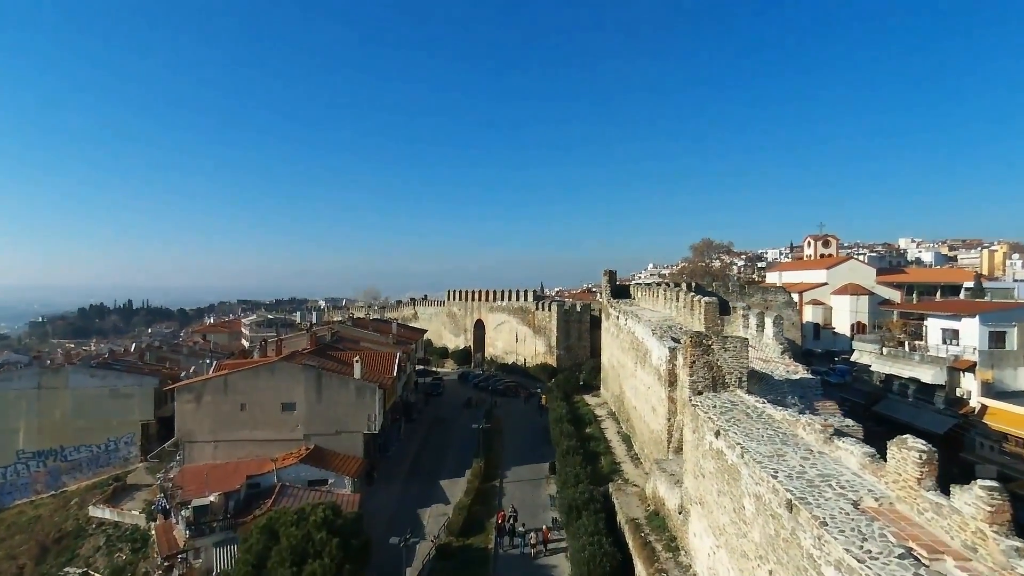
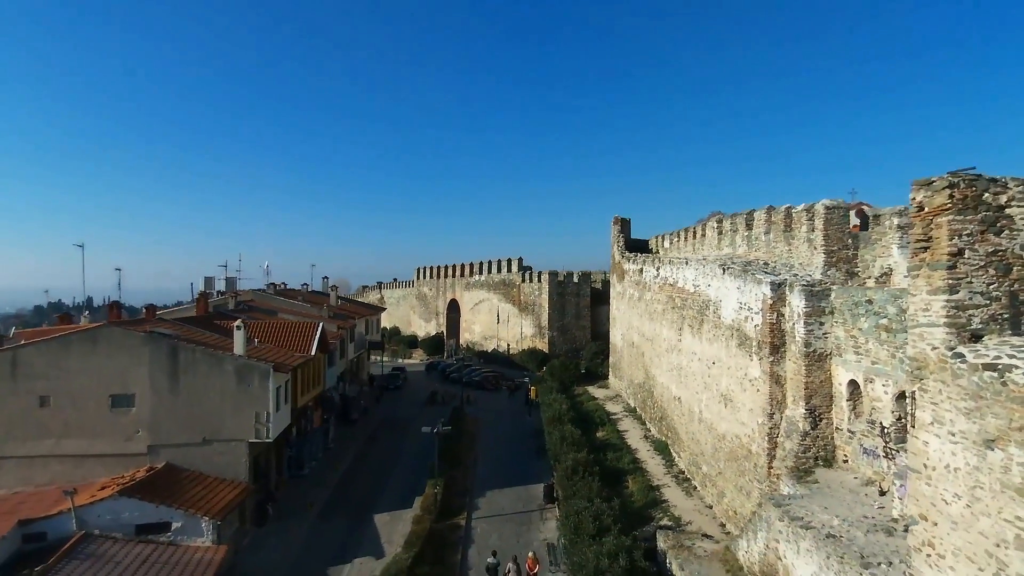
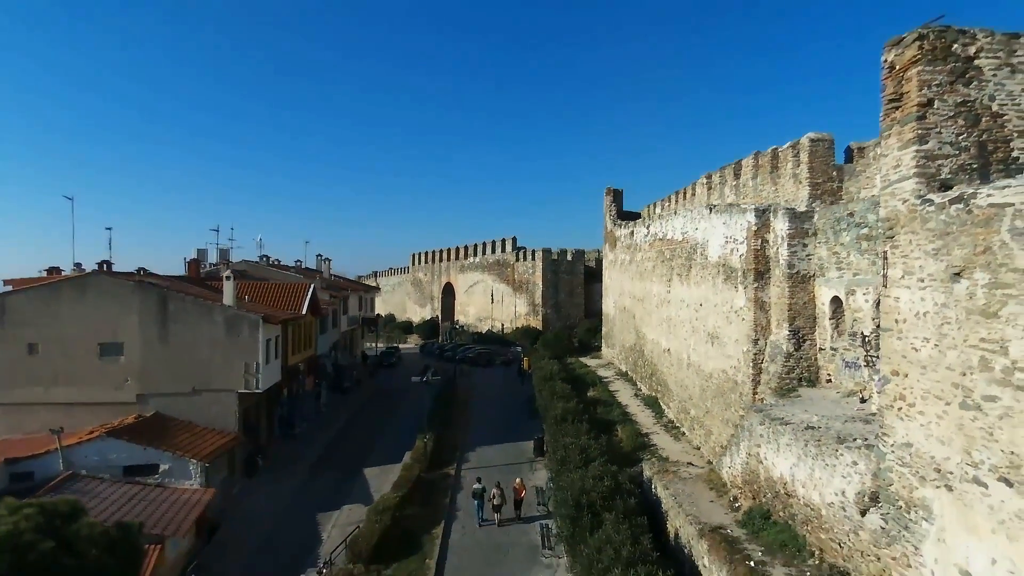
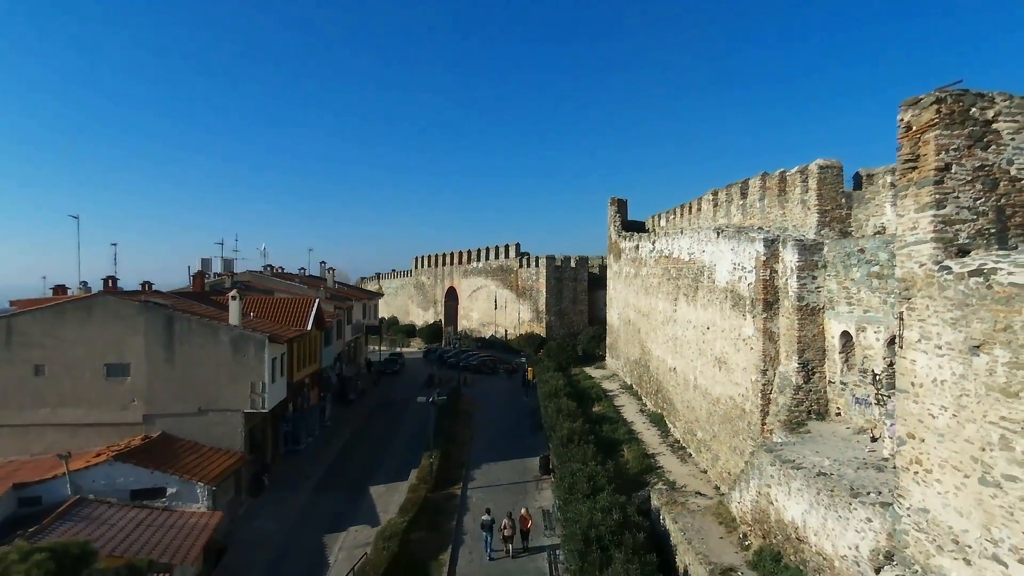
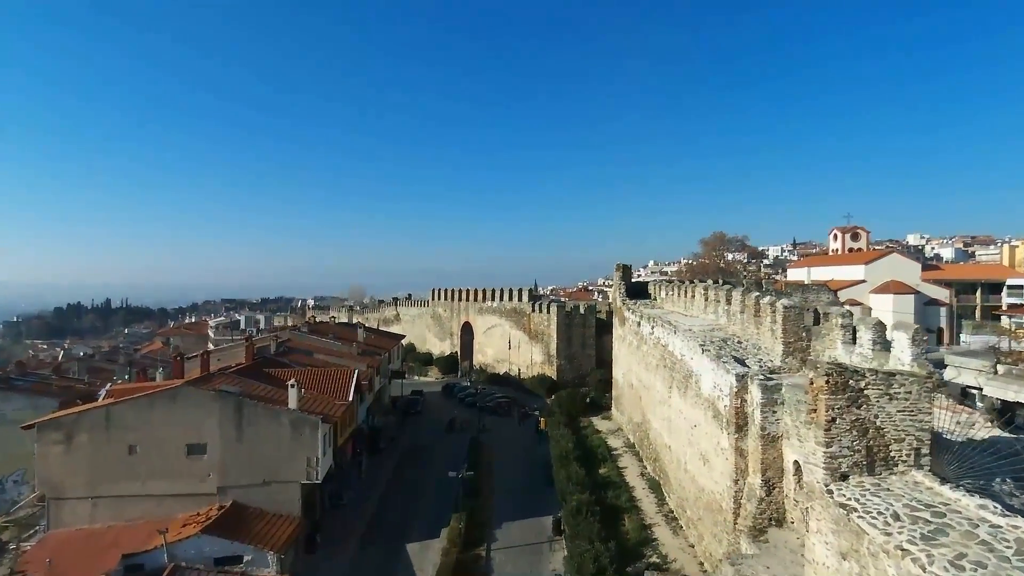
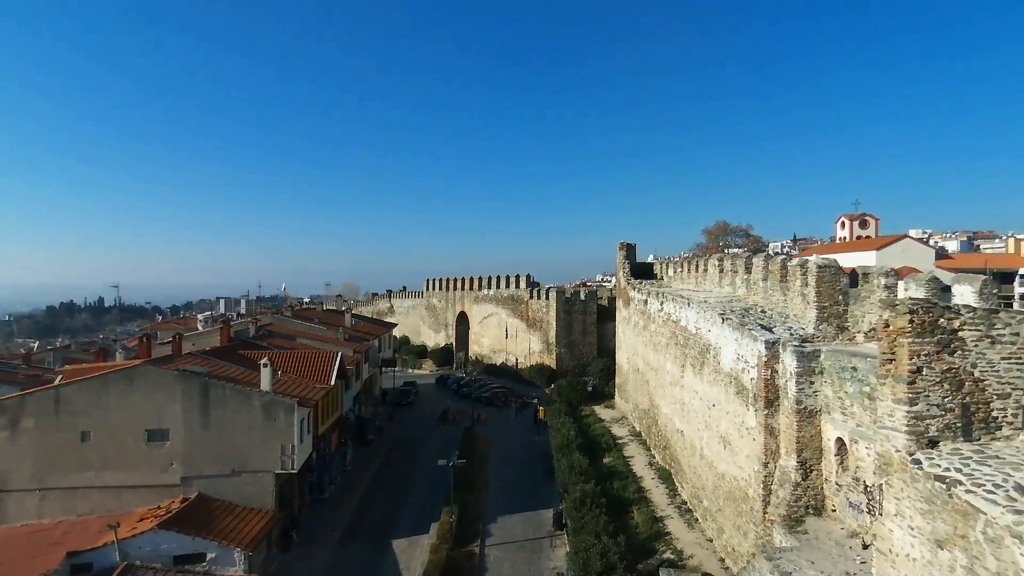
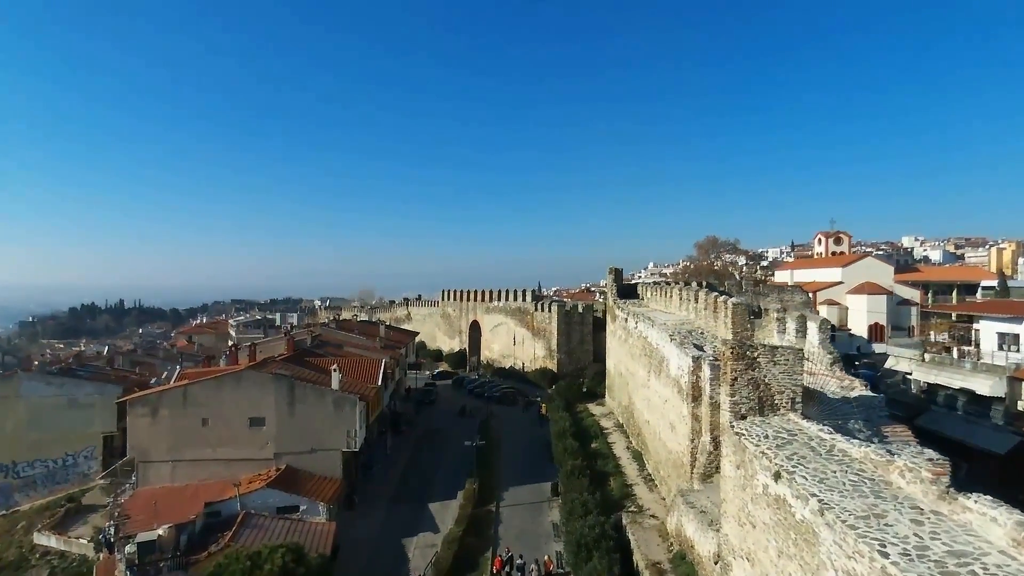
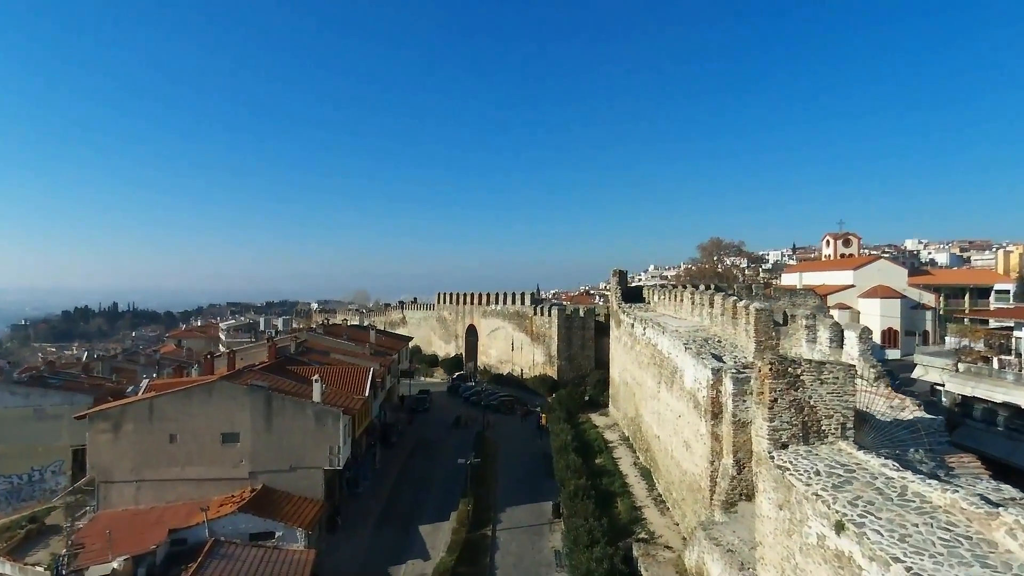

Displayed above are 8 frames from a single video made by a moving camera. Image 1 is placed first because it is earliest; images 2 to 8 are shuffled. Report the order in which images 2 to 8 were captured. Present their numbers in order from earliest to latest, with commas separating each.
7, 8, 5, 6, 2, 4, 3
